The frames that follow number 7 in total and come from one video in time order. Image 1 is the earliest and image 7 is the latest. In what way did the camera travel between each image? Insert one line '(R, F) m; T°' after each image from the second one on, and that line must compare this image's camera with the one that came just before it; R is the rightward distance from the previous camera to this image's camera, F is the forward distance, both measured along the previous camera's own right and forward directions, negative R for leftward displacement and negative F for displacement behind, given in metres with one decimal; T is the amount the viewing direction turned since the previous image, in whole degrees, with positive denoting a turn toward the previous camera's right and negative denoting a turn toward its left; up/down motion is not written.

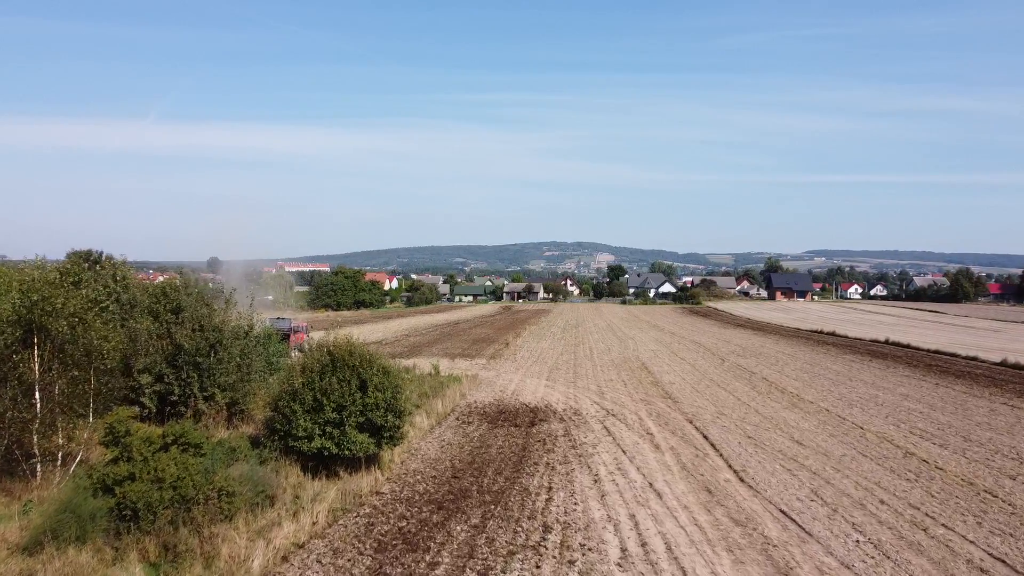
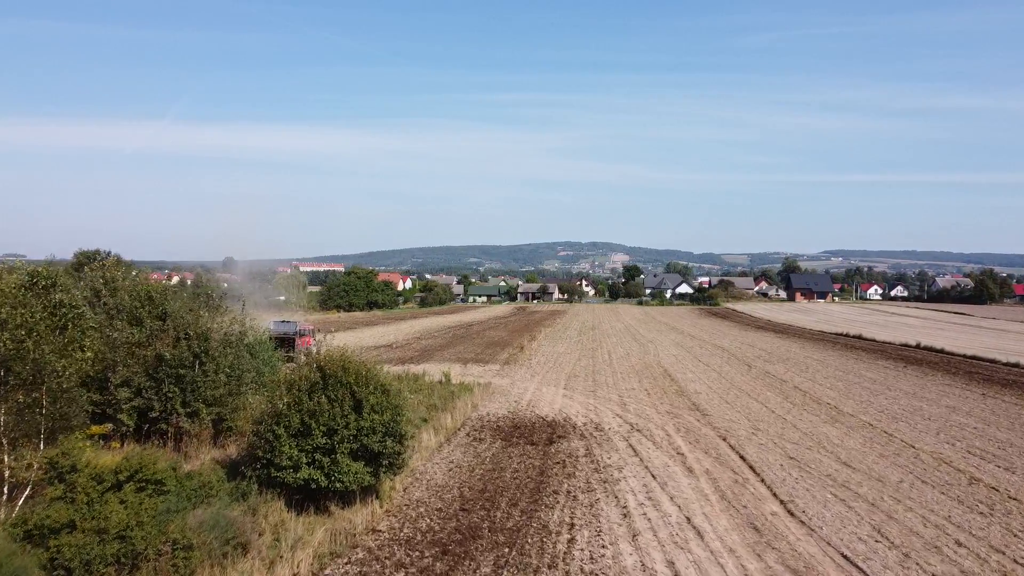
(0.0, +1.4) m; -1°
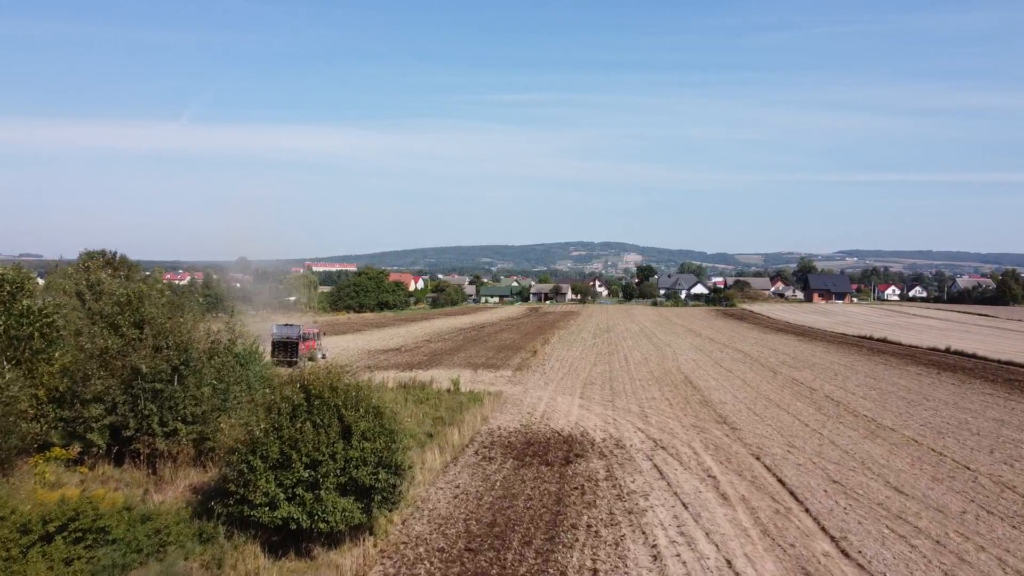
(0.0, +1.3) m; -1°
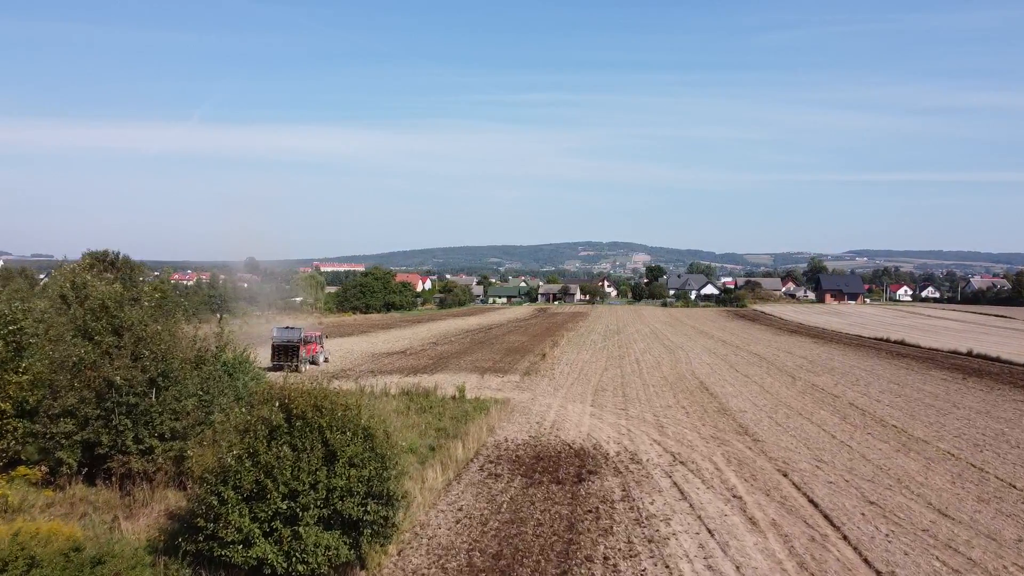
(0.0, +1.0) m; -1°
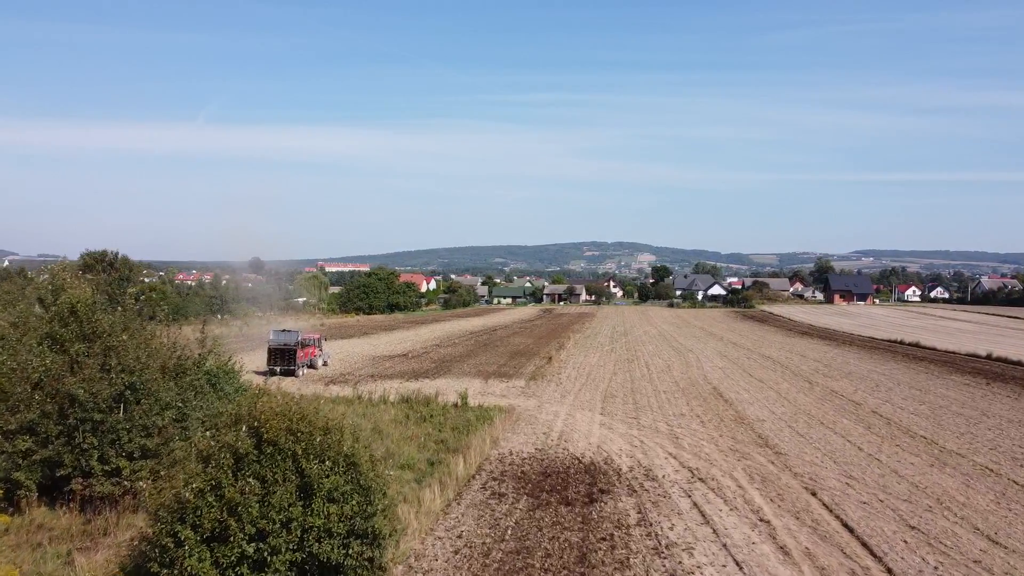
(0.0, +1.0) m; 0°
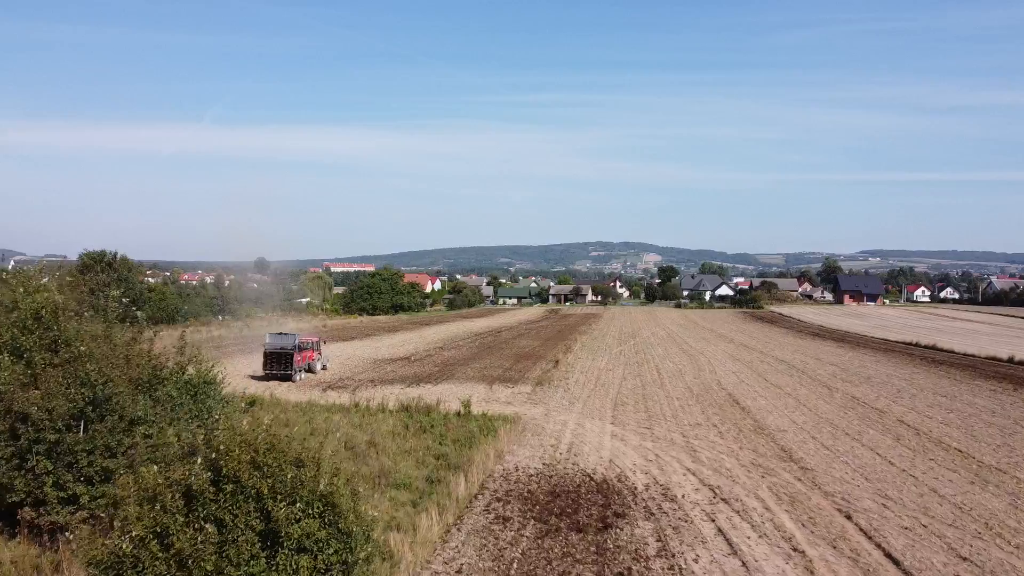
(0.0, +1.0) m; 0°
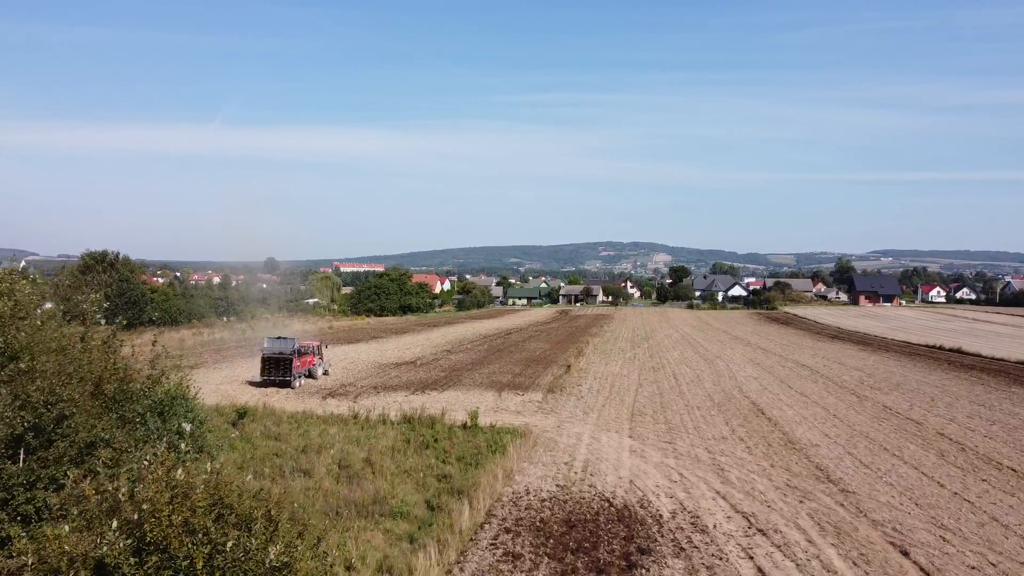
(0.0, +1.3) m; -1°
